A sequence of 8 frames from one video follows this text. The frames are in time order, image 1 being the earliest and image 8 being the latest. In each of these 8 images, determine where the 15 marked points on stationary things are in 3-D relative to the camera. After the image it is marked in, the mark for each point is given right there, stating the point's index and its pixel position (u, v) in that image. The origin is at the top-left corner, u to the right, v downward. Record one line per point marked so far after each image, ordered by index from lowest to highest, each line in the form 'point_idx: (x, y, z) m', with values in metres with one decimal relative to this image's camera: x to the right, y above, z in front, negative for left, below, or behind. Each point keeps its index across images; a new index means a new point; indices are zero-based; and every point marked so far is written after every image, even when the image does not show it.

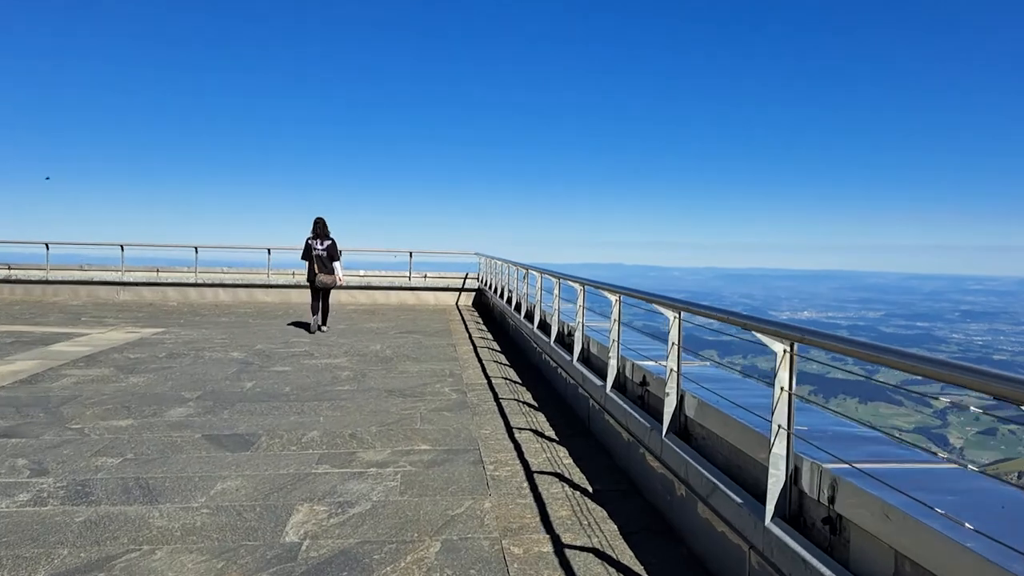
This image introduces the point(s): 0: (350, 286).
0: (-2.6, 0.0, +15.5) m
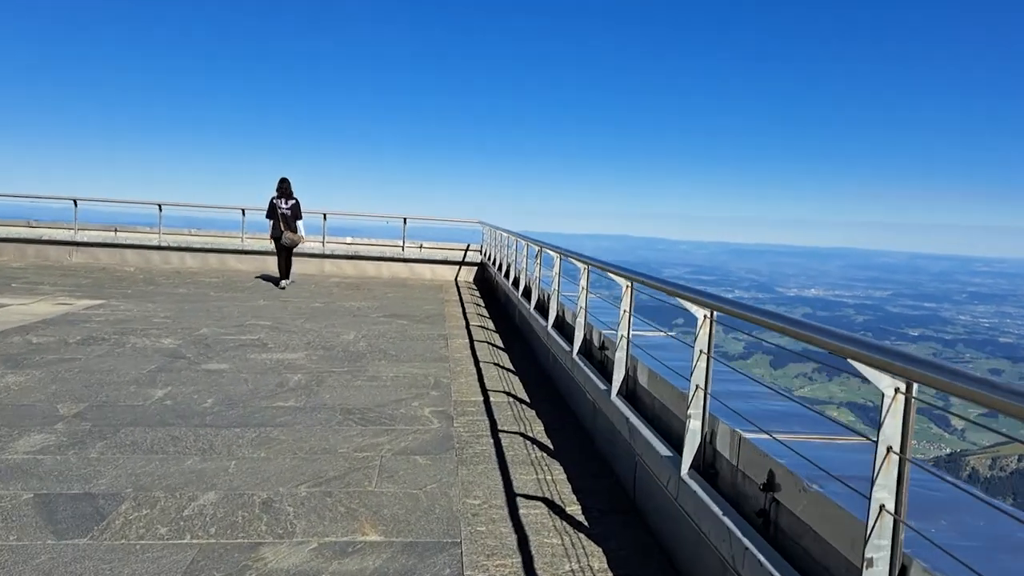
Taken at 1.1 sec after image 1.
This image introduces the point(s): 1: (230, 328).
0: (-2.5, +0.5, +13.7) m
1: (-2.2, -0.3, +7.7) m
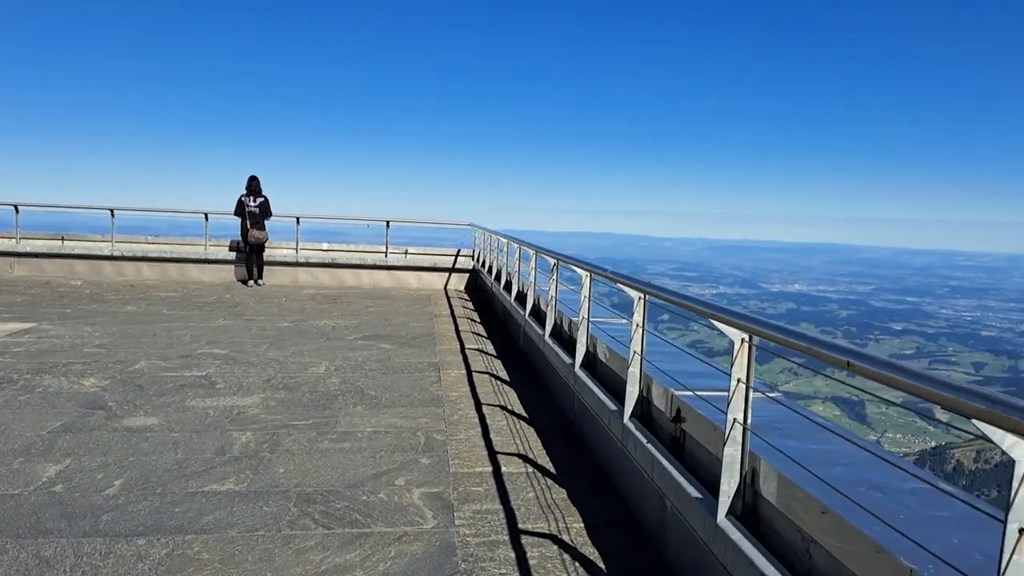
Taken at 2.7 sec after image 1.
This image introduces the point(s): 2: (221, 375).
0: (-2.6, +0.3, +12.3) m
1: (-2.2, -0.5, +6.3) m
2: (-1.8, -0.5, +5.9) m
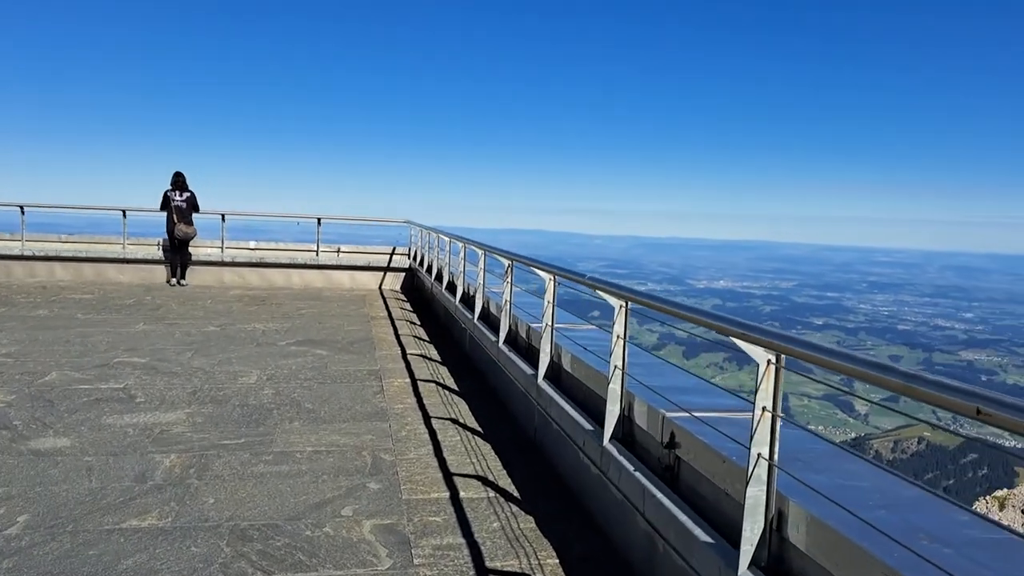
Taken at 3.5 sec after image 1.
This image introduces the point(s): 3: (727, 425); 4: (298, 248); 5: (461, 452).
0: (-3.3, +0.3, +11.7) m
1: (-2.5, -0.5, +5.8) m
2: (-2.0, -0.5, +5.4) m
3: (+0.5, -0.3, +2.4) m
4: (-2.9, +0.5, +13.1) m
5: (-0.2, -0.7, +4.0) m
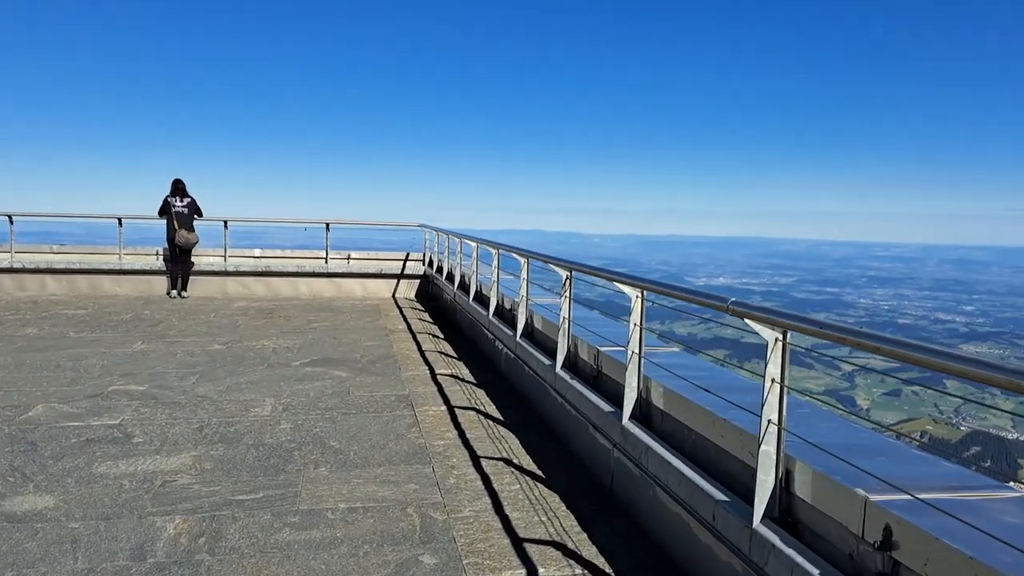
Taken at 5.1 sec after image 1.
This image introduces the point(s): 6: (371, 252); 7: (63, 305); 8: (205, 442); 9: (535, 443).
0: (-3.1, +0.2, +11.0) m
1: (-2.3, -0.6, +5.1) m
2: (-1.8, -0.6, +4.7) m
3: (+0.8, -0.4, +1.7) m
4: (-2.6, +0.4, +12.4) m
5: (0.0, -0.8, +3.3) m
6: (-1.8, +0.4, +12.2) m
7: (-4.4, -0.2, +9.5) m
8: (-1.4, -0.7, +4.3) m
9: (+0.1, -0.7, +4.3) m
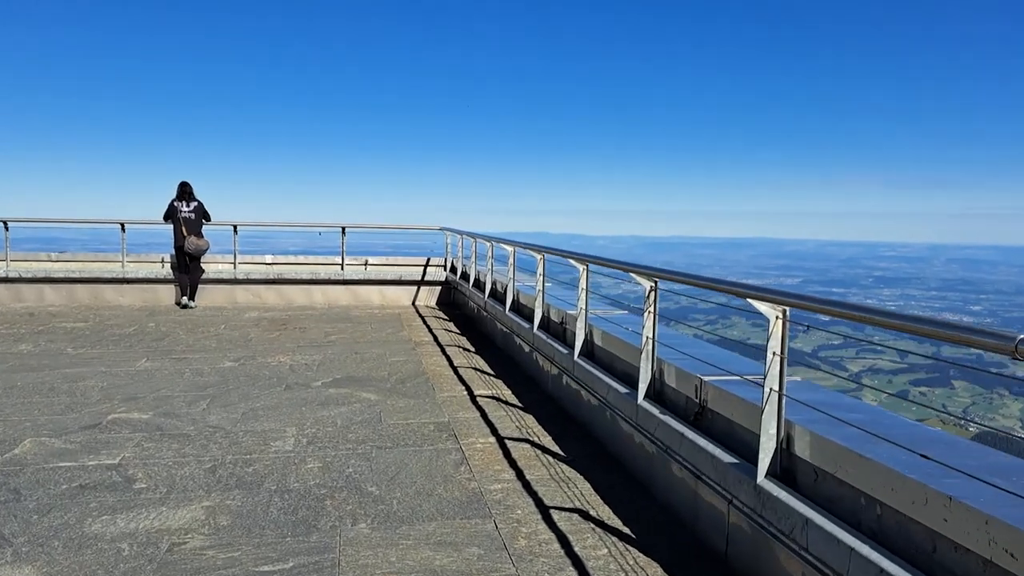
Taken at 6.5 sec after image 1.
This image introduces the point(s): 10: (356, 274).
0: (-2.8, +0.1, +10.4) m
1: (-2.0, -0.7, +4.4) m
2: (-1.5, -0.7, +4.0) m
3: (+1.0, -0.4, +1.0) m
4: (-2.3, +0.3, +11.8) m
5: (+0.3, -0.8, +2.7) m
6: (-1.5, +0.4, +11.5) m
7: (-4.1, -0.3, +8.8) m
8: (-1.1, -0.7, +3.6) m
9: (+0.4, -0.7, +3.6) m
10: (-1.7, +0.2, +10.7) m
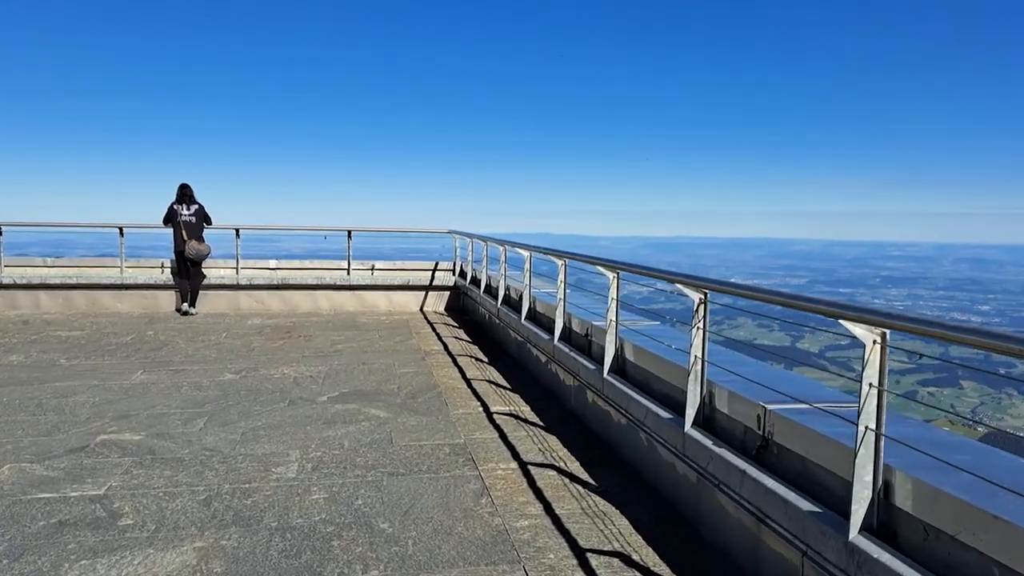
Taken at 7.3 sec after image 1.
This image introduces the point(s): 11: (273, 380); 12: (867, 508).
0: (-2.6, 0.0, +10.0) m
1: (-1.9, -0.7, +4.1) m
2: (-1.4, -0.8, +3.6) m
3: (+1.1, -0.5, +0.6) m
4: (-2.2, +0.3, +11.4) m
5: (+0.4, -0.8, +2.3) m
6: (-1.3, +0.3, +11.2) m
7: (-4.0, -0.3, +8.5) m
8: (-1.0, -0.8, +3.2) m
9: (+0.5, -0.8, +3.2) m
10: (-1.6, +0.1, +10.3) m
11: (-1.5, -0.6, +6.1) m
12: (+0.7, -0.5, +2.1) m
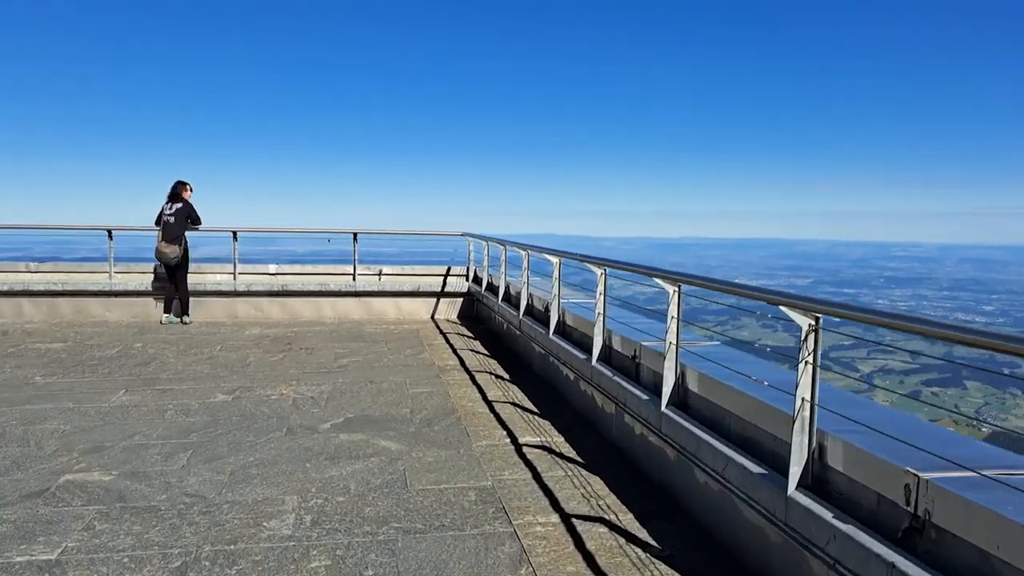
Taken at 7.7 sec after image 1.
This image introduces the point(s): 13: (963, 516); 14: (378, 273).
0: (-2.5, 0.0, +9.3) m
1: (-1.8, -0.8, +3.4) m
2: (-1.3, -0.8, +3.0) m
3: (+1.2, -0.5, -0.1) m
4: (-2.0, +0.2, +10.7) m
5: (+0.5, -0.9, +1.6) m
6: (-1.2, +0.2, +10.5) m
7: (-3.8, -0.4, +7.8) m
8: (-0.9, -0.8, +2.6) m
9: (+0.6, -0.8, +2.5) m
10: (-1.4, 0.0, +9.6) m
11: (-1.4, -0.6, +5.4) m
12: (+0.9, -0.5, +1.4) m
13: (+0.9, -0.4, +1.9) m
14: (-1.5, +0.2, +10.6) m
